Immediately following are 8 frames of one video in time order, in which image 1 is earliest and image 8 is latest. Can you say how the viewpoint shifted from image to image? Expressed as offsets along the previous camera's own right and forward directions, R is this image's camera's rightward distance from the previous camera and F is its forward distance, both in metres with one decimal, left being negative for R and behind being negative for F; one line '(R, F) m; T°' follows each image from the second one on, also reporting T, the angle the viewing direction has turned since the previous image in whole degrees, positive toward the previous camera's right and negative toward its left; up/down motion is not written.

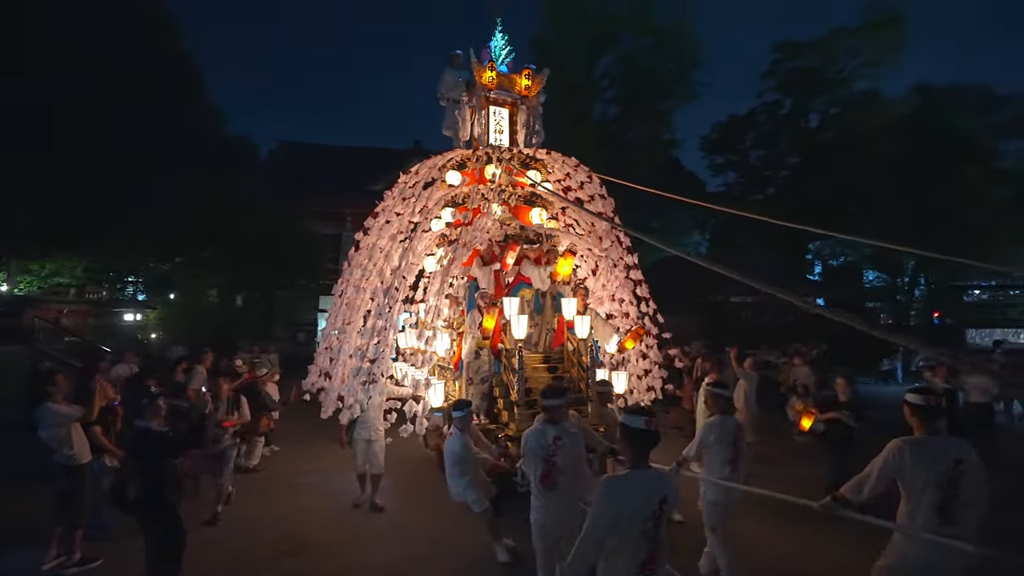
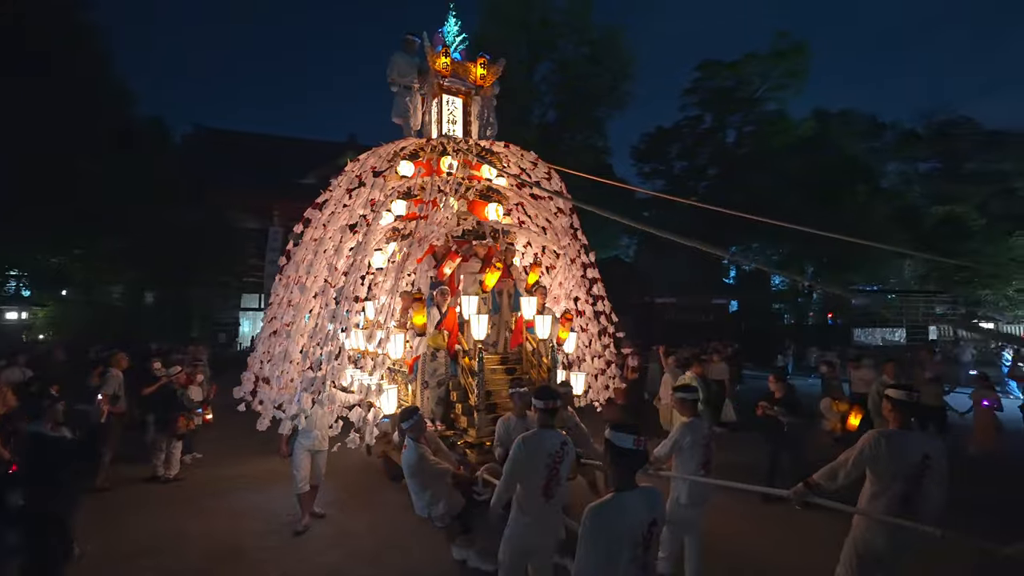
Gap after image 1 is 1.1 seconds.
(+1.3, +0.7) m; -14°
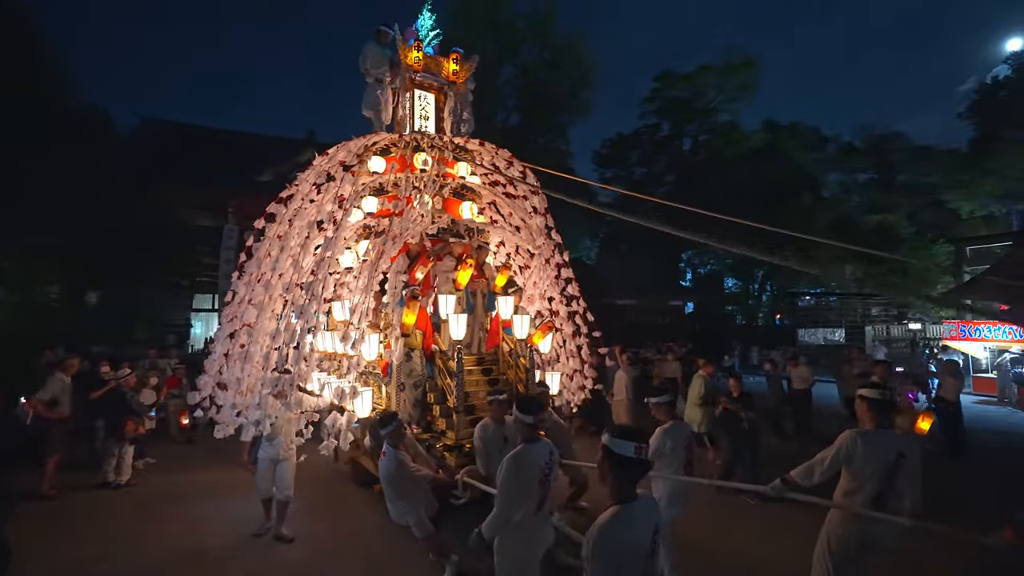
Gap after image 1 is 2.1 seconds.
(-0.1, +0.1) m; +4°
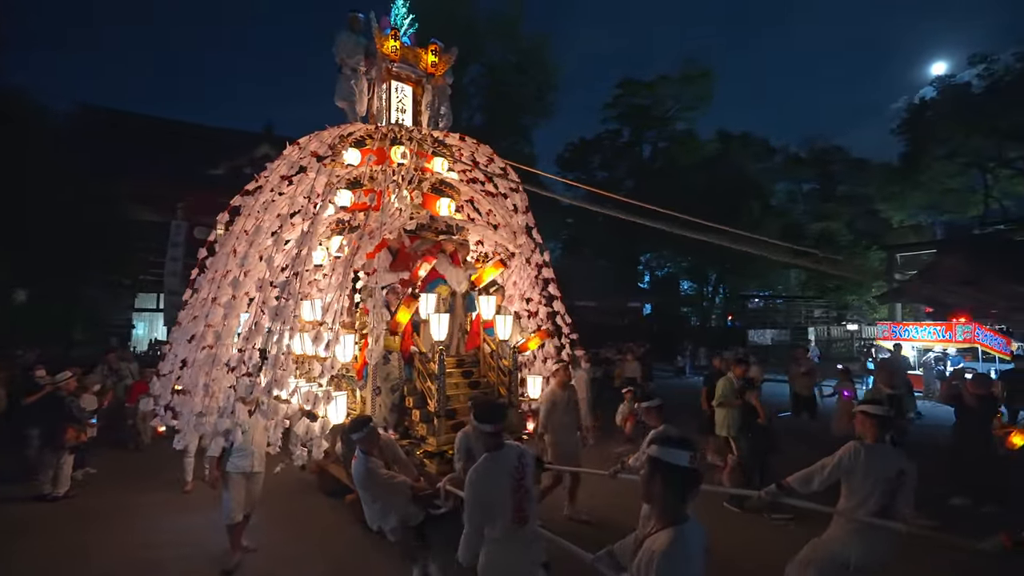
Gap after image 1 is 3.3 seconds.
(-0.2, +0.2) m; +4°
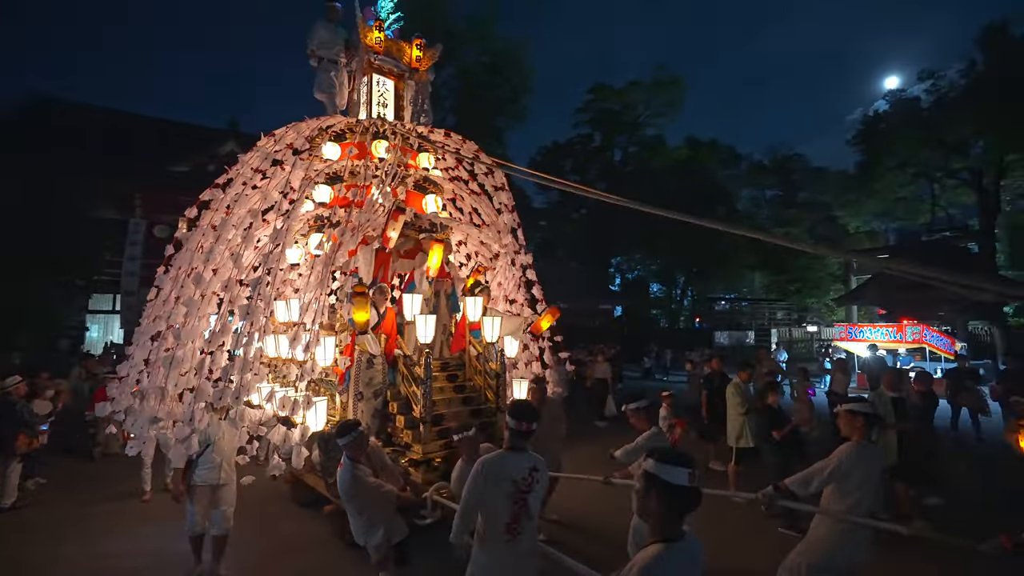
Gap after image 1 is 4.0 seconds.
(-0.1, +0.2) m; +3°
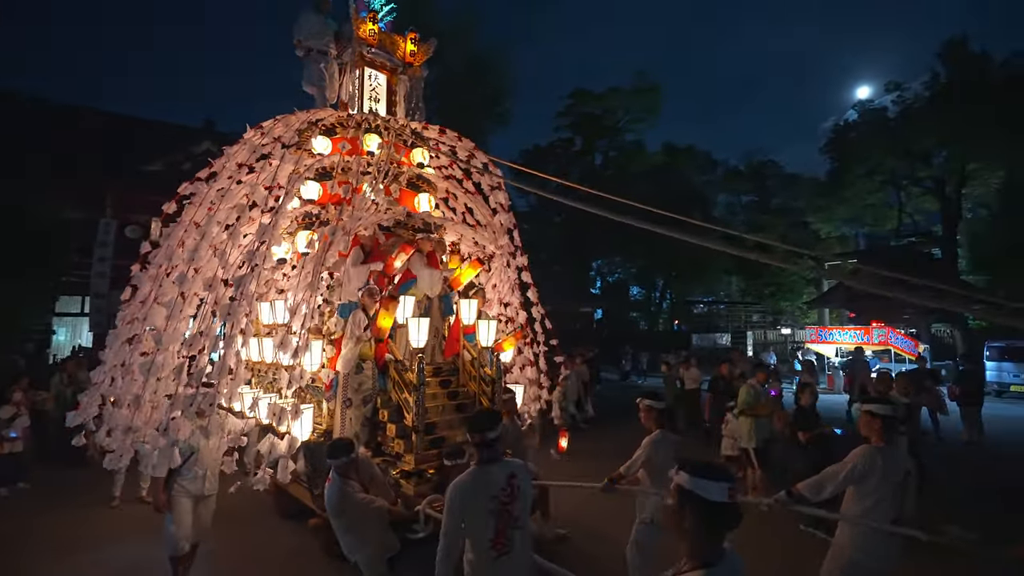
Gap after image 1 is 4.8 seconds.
(-0.1, +0.2) m; +2°
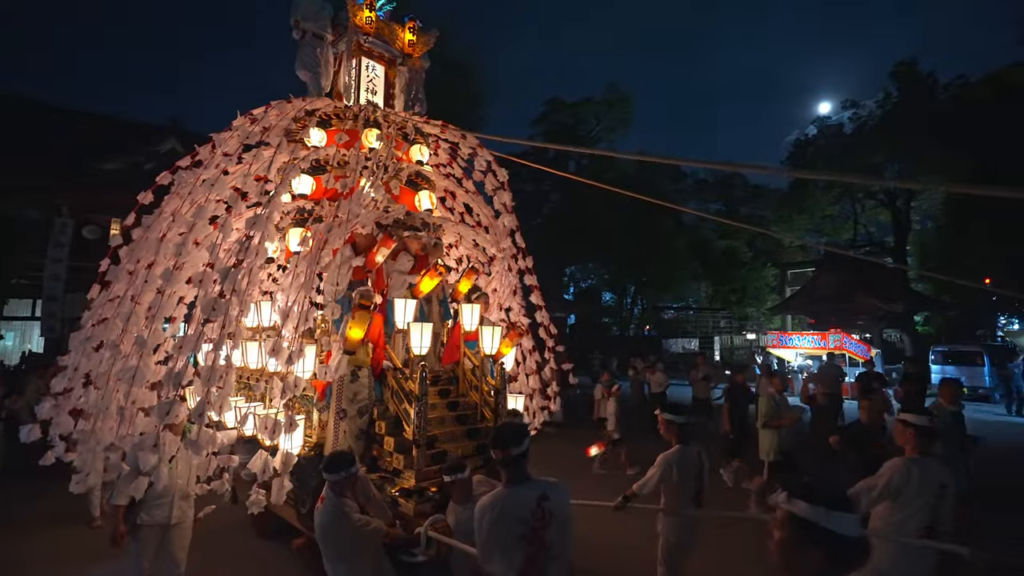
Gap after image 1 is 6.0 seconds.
(-0.2, +0.3) m; +2°
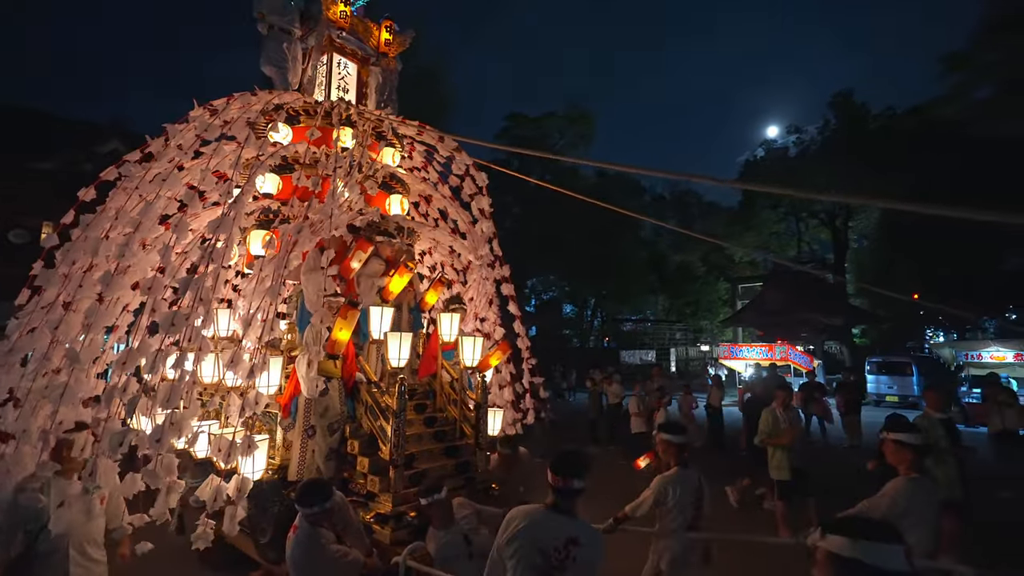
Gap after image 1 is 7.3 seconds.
(-0.1, +0.2) m; +4°
